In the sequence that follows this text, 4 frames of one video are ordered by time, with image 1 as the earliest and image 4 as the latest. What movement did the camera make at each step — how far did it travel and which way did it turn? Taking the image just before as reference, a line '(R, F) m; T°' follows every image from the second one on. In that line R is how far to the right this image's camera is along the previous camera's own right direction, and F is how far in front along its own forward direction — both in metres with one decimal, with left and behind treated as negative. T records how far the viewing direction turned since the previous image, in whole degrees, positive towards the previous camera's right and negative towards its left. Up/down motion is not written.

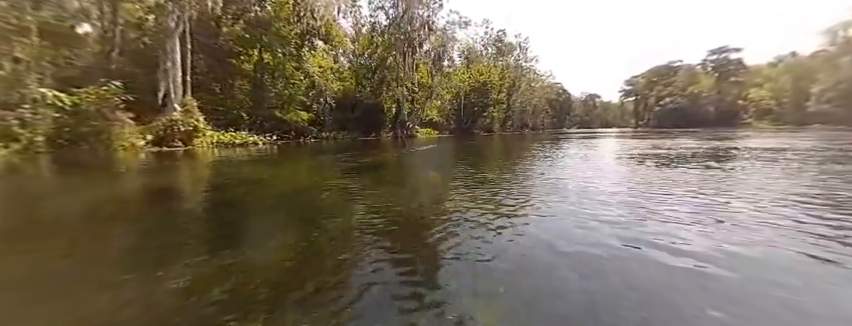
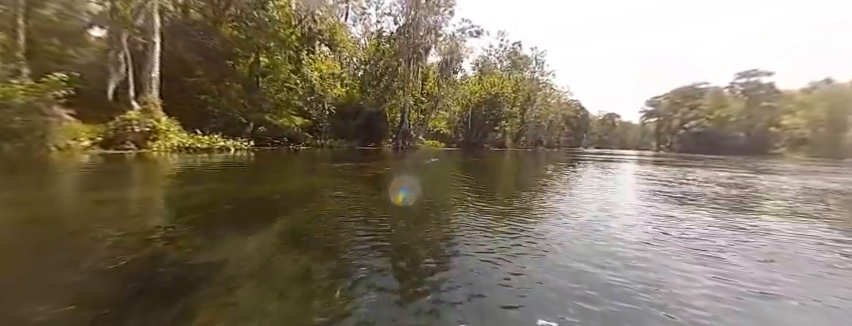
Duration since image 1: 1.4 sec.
(+1.3, +2.9) m; -3°
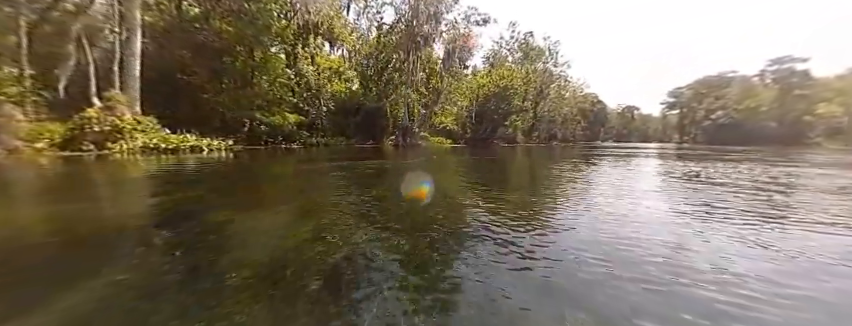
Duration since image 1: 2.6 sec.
(+1.0, +2.2) m; -3°
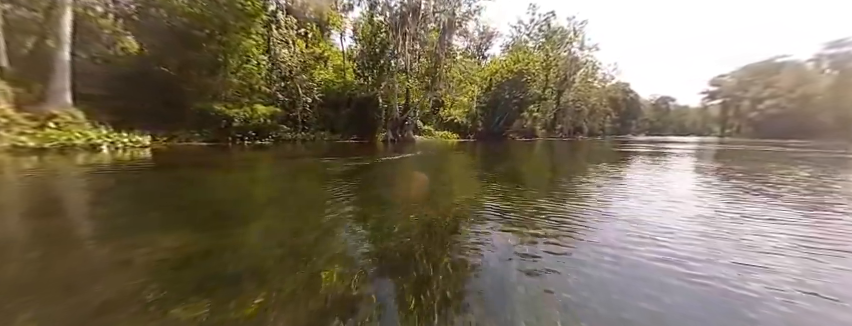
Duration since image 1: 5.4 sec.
(+2.2, +4.5) m; -4°
